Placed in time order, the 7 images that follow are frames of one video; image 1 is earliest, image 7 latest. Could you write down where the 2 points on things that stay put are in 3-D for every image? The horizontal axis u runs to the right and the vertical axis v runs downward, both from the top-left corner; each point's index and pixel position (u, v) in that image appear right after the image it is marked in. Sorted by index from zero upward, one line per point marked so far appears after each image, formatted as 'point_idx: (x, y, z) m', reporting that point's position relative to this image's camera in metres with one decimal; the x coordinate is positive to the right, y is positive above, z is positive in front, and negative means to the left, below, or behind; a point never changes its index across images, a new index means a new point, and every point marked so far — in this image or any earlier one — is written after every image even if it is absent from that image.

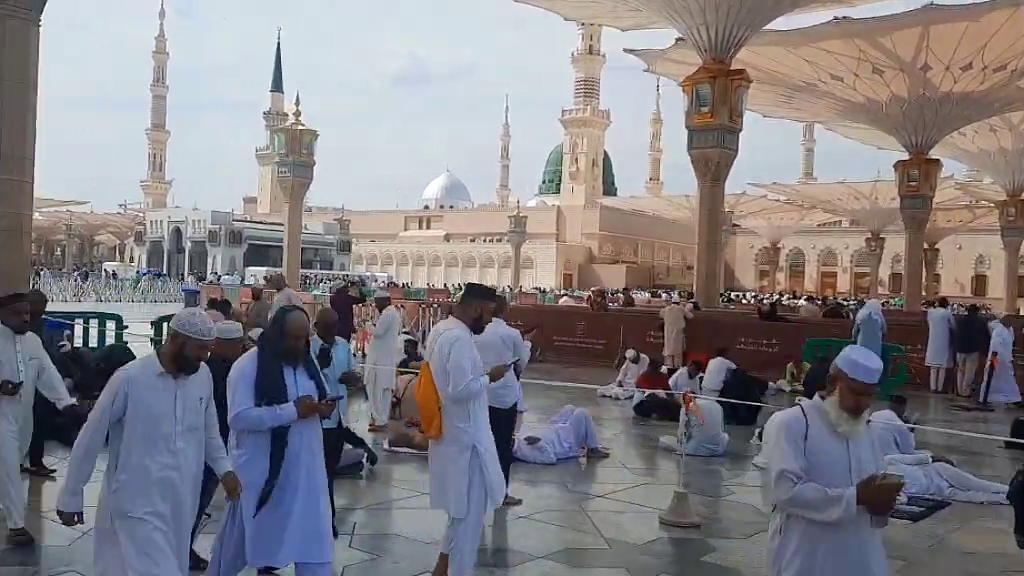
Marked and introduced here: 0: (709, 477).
0: (+1.7, -1.6, +7.6) m
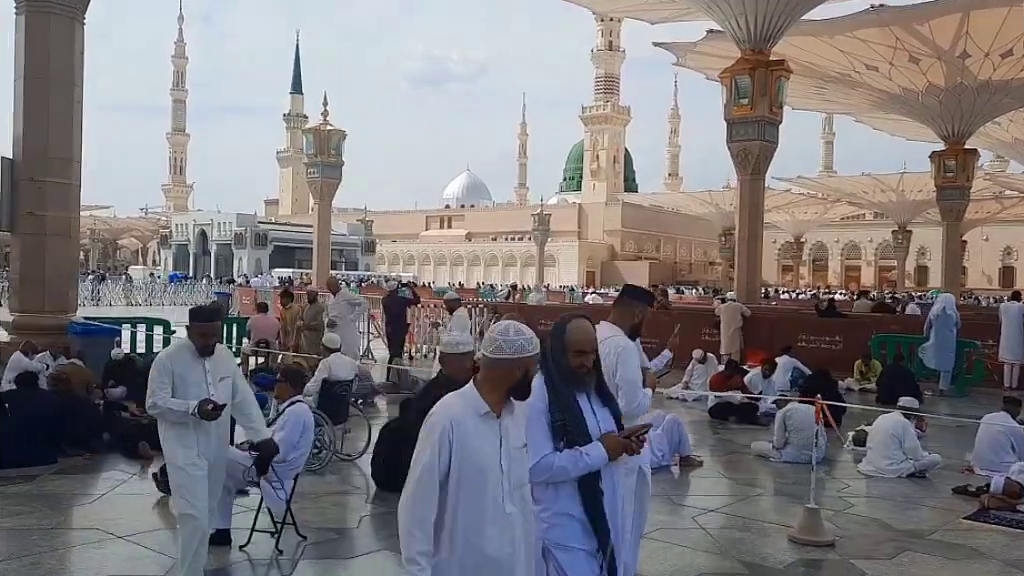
0: (+2.4, -1.6, +7.1) m
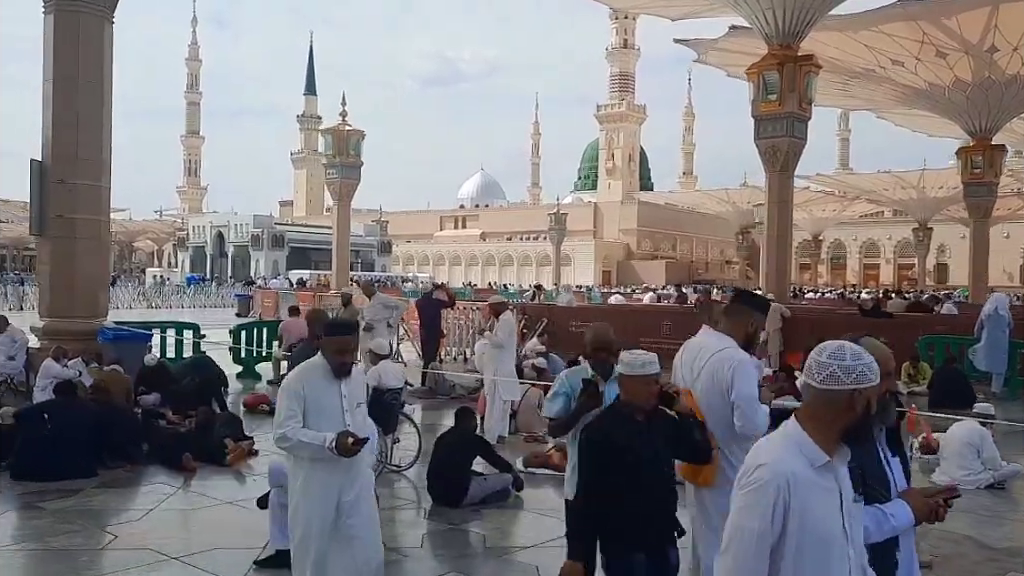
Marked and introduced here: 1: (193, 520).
0: (+2.8, -1.6, +6.7) m
1: (-2.1, -1.5, +5.8) m
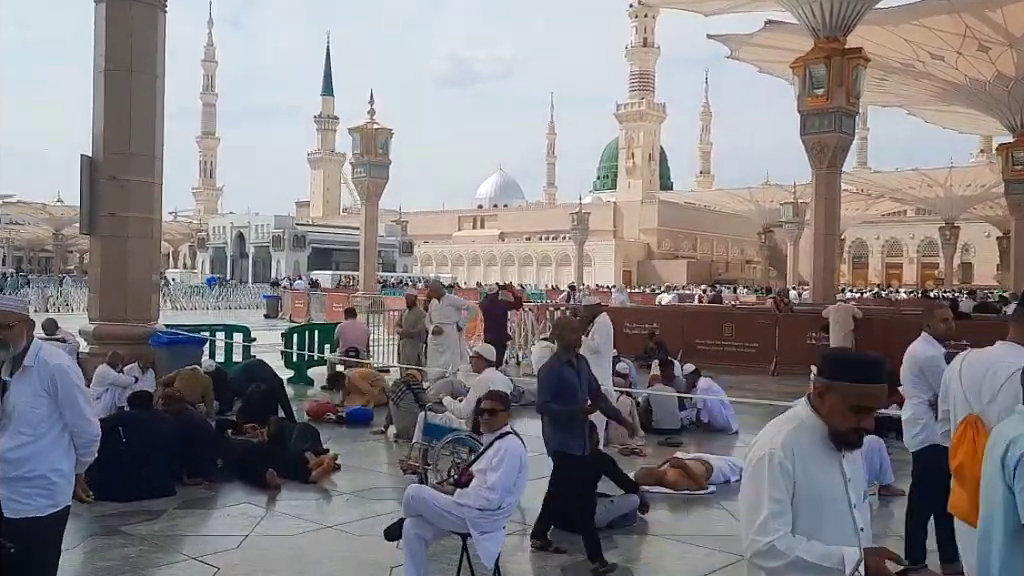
0: (+3.6, -1.6, +6.1) m
1: (-1.3, -1.5, +5.2) m
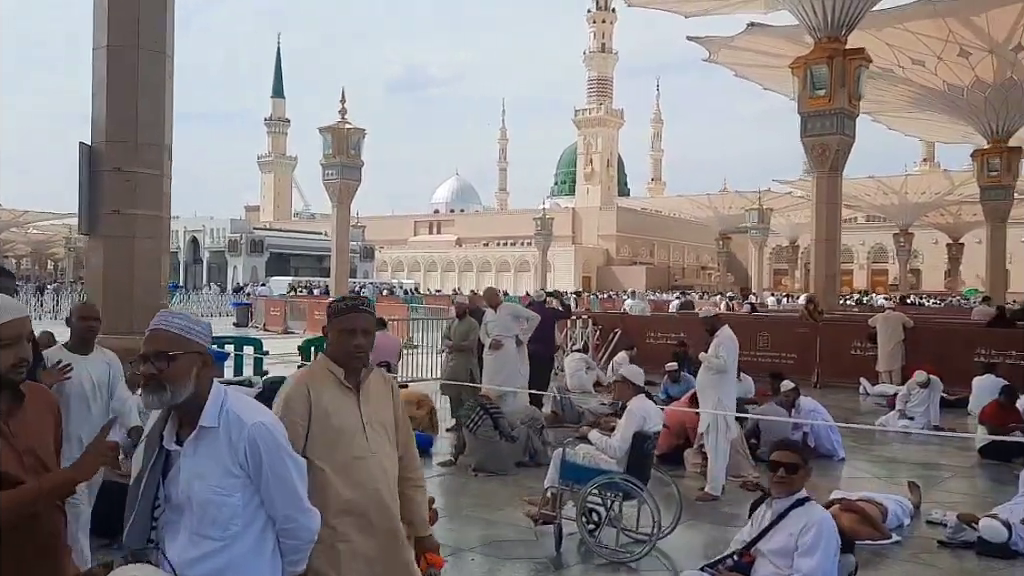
0: (+4.6, -1.6, +5.2) m
1: (-0.3, -1.6, +4.1) m
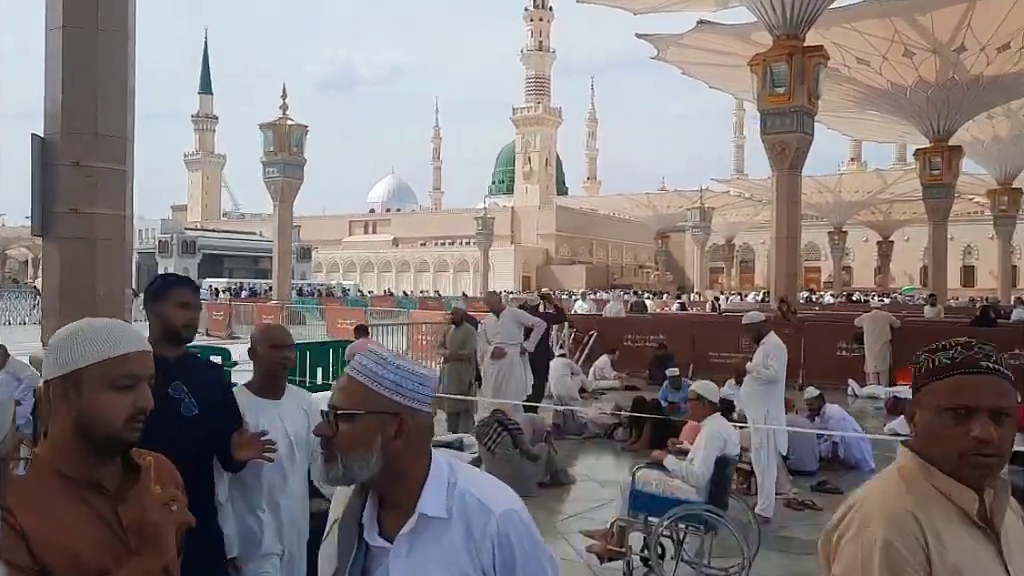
0: (+4.9, -1.6, +5.0) m
1: (+0.1, -1.6, +3.4) m
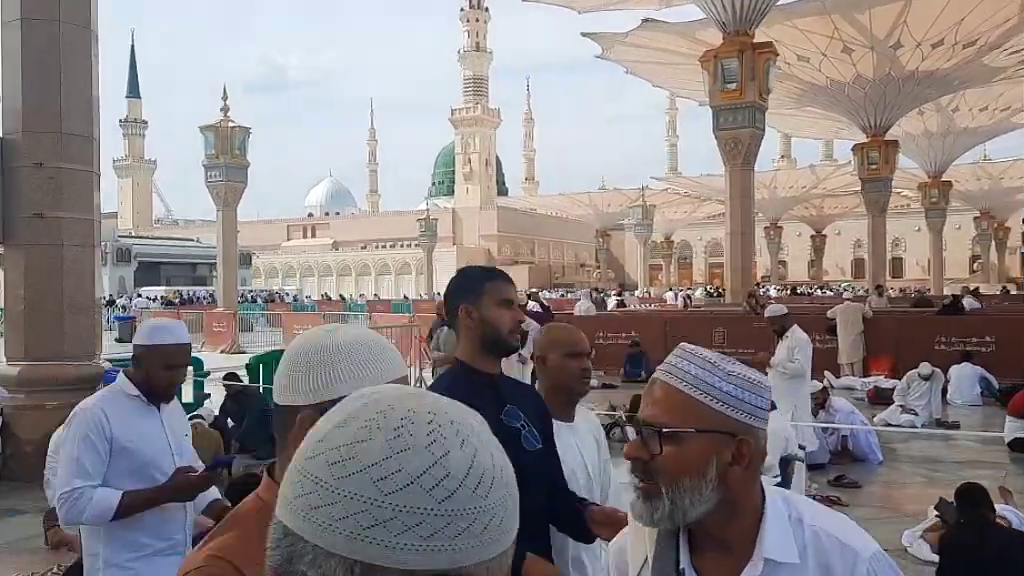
0: (+5.1, -1.5, +5.0) m
1: (+0.5, -1.6, +3.1) m
